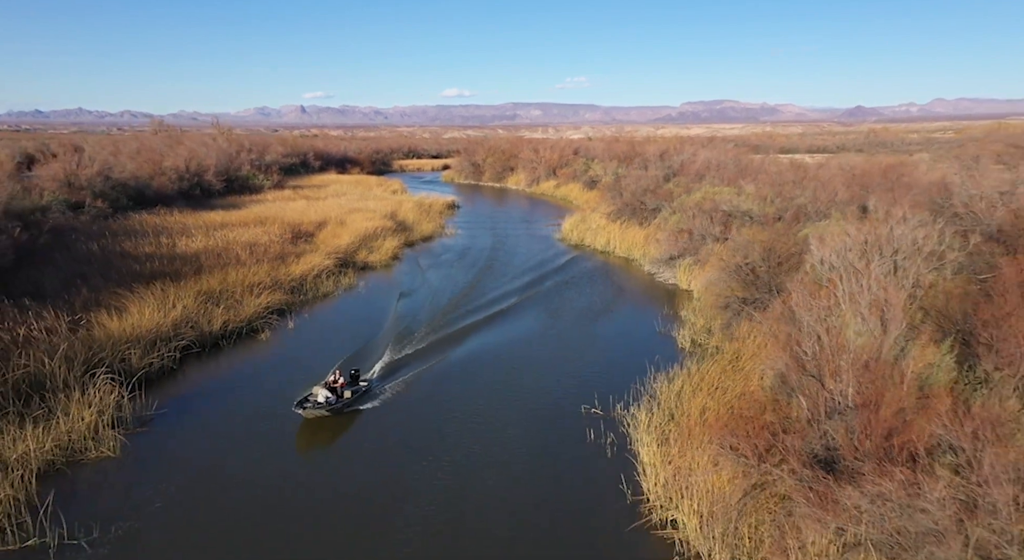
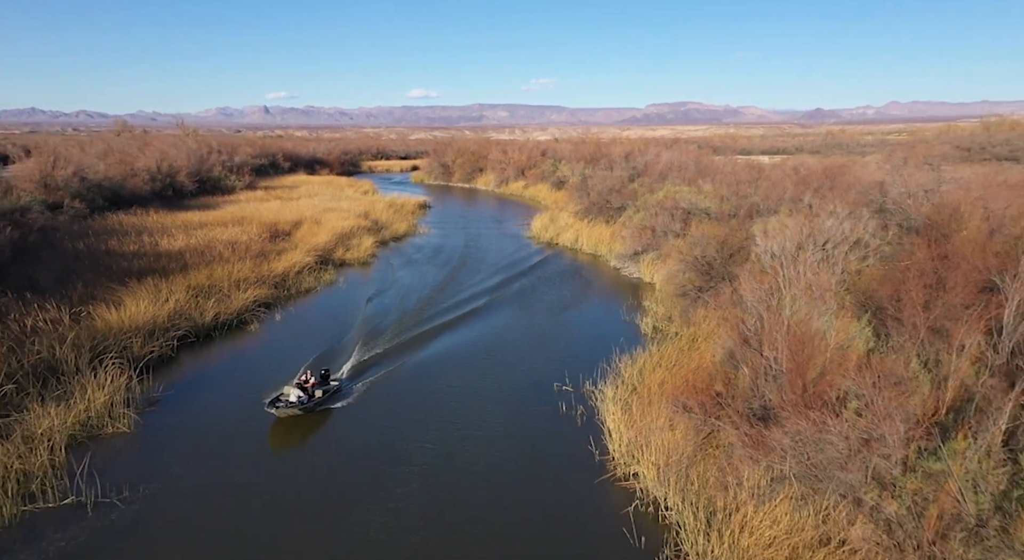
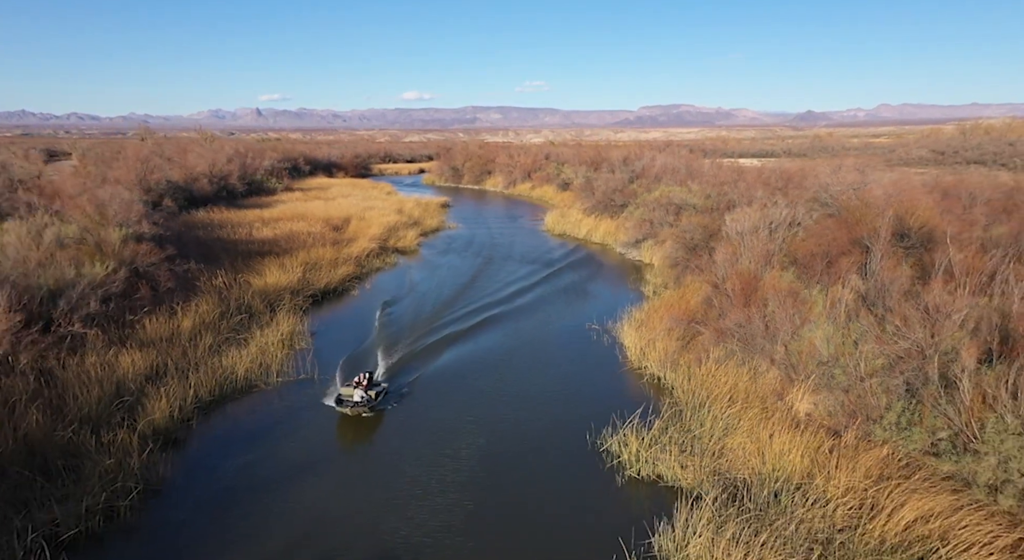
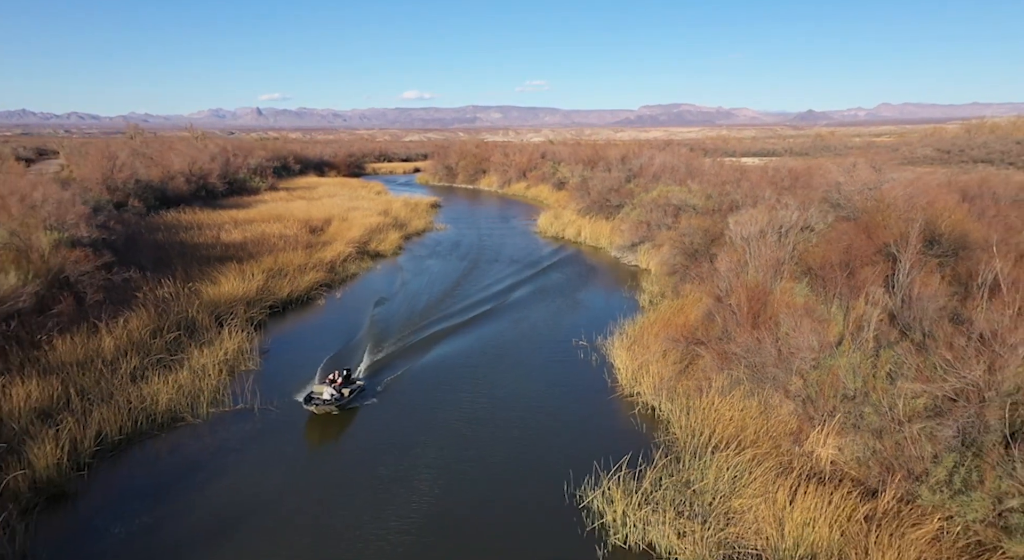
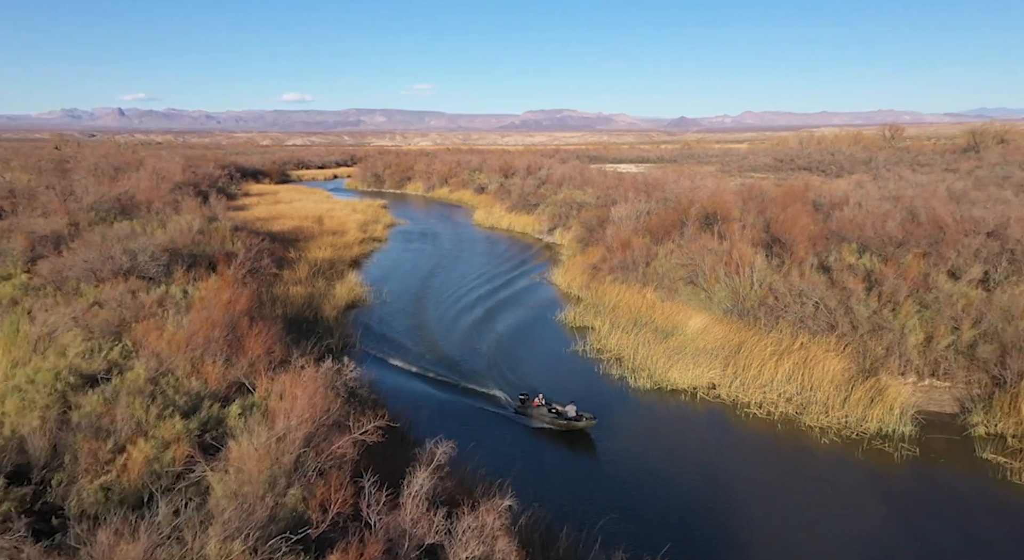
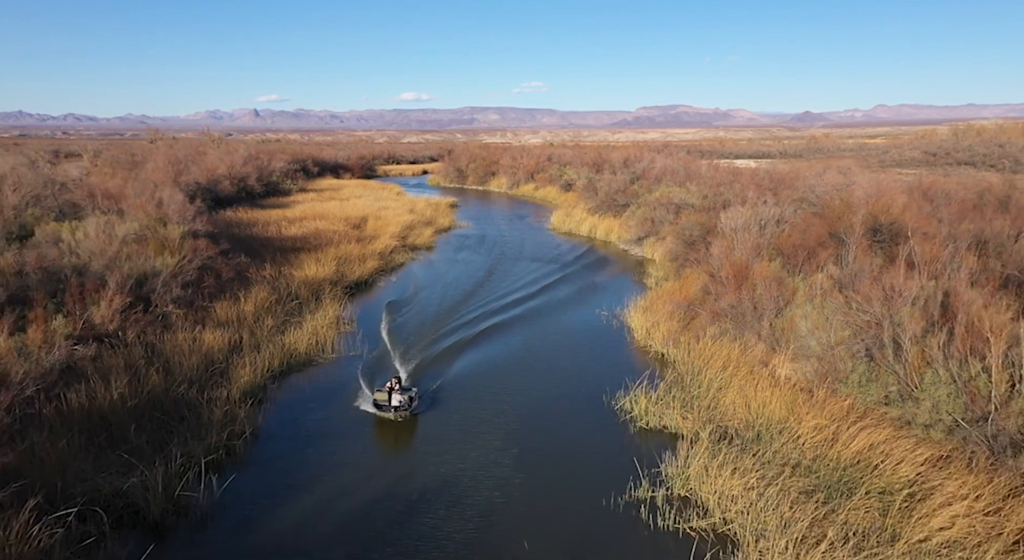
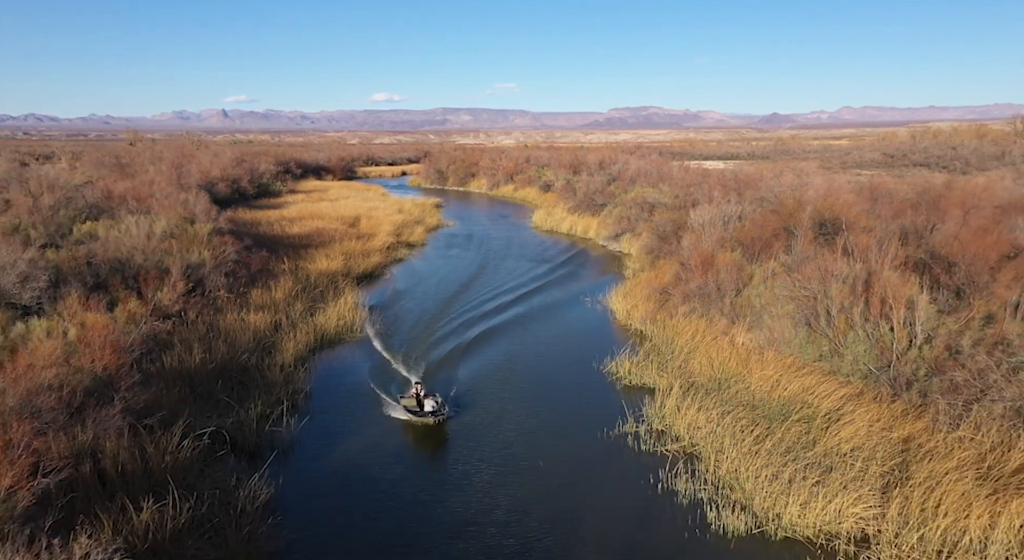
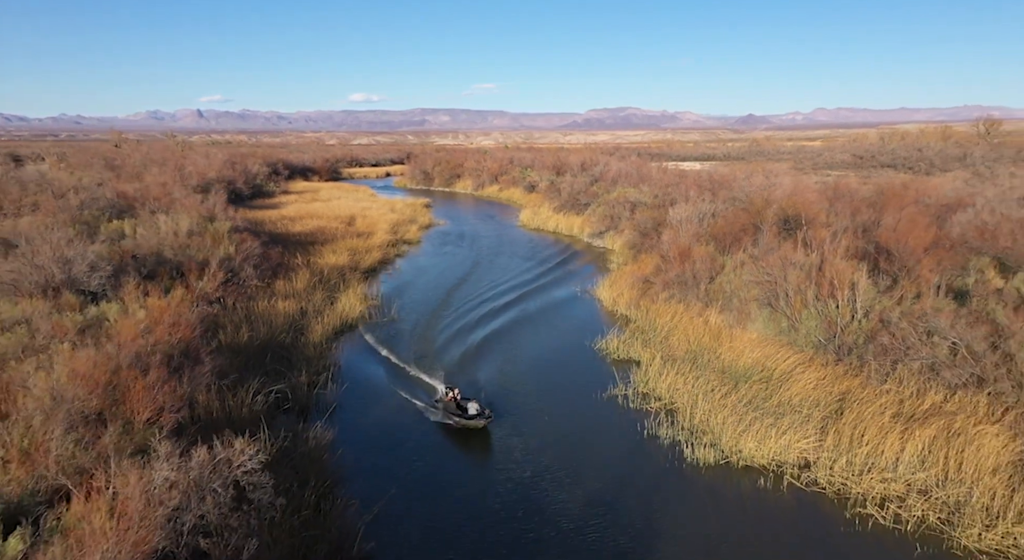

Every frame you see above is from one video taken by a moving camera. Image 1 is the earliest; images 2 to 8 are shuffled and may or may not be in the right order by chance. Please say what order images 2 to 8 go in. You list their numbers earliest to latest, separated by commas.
2, 4, 3, 6, 7, 8, 5
